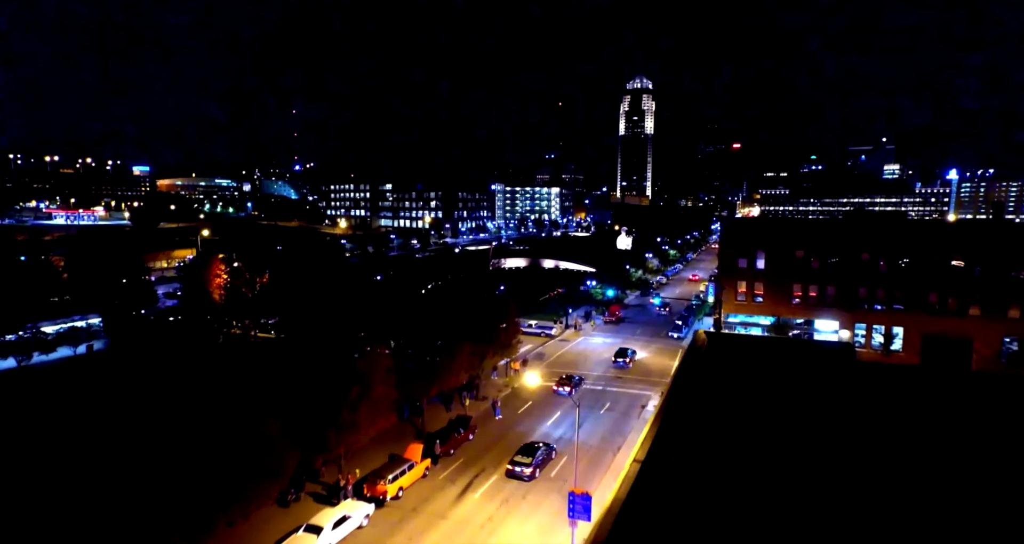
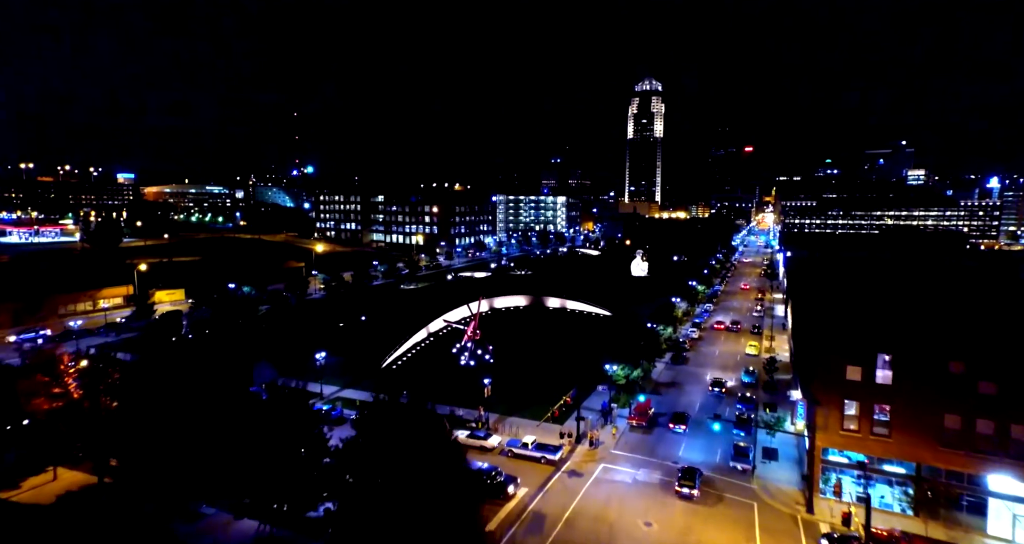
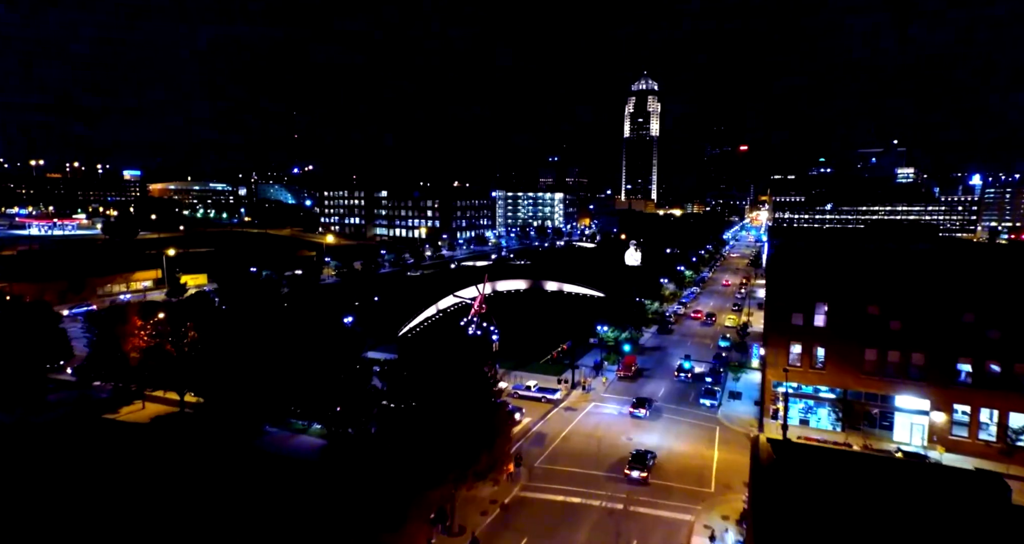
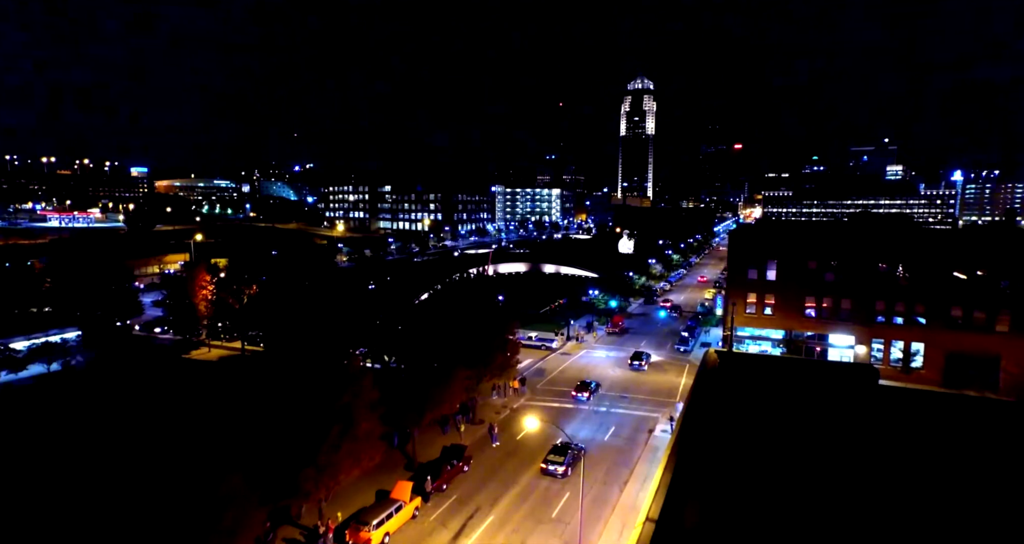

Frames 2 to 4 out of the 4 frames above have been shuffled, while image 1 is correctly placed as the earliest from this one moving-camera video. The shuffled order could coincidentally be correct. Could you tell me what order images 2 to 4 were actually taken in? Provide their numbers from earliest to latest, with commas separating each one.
4, 3, 2
